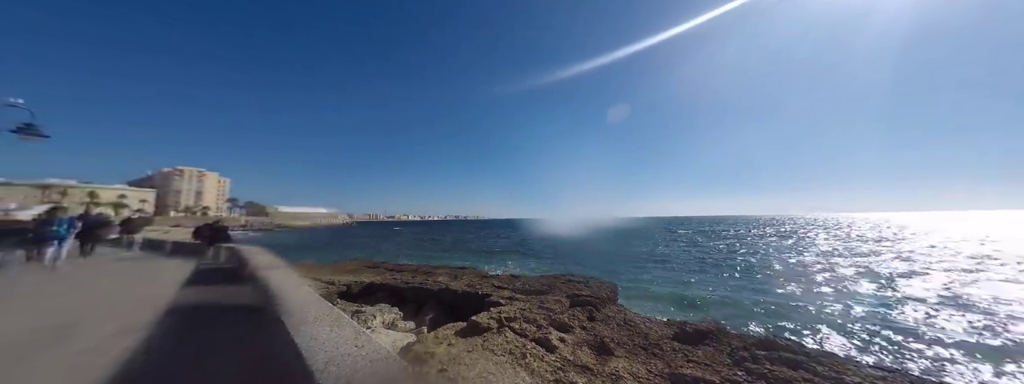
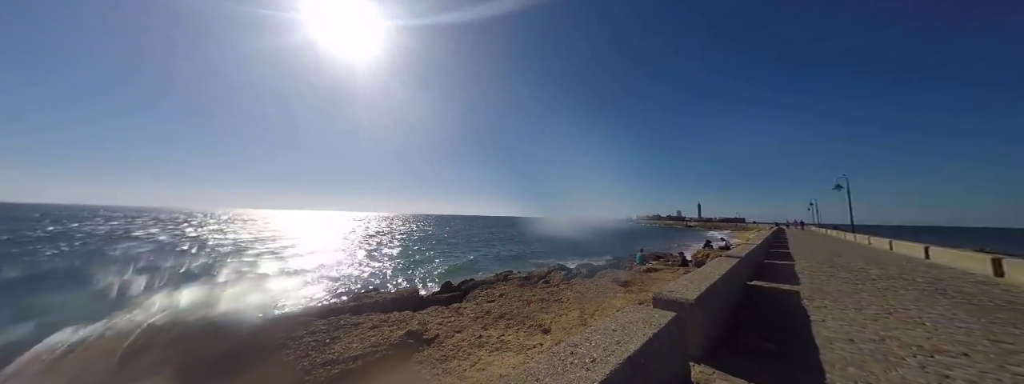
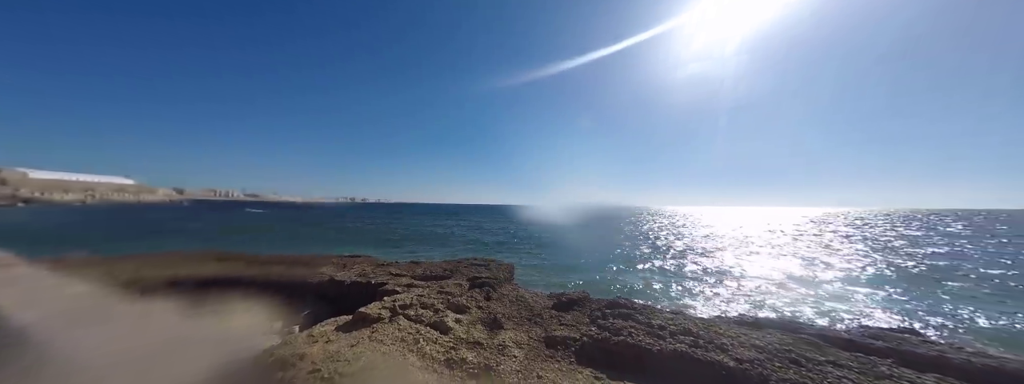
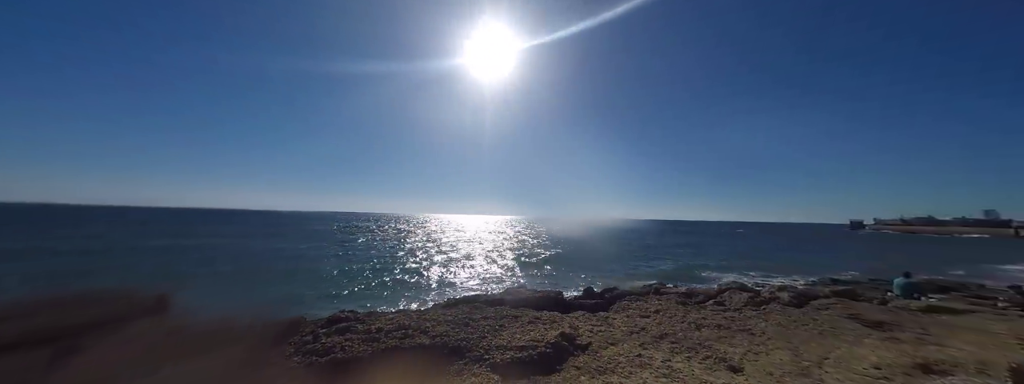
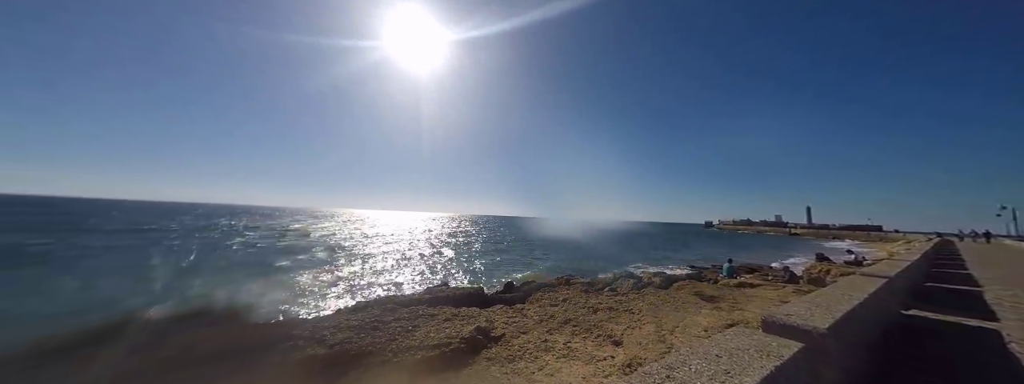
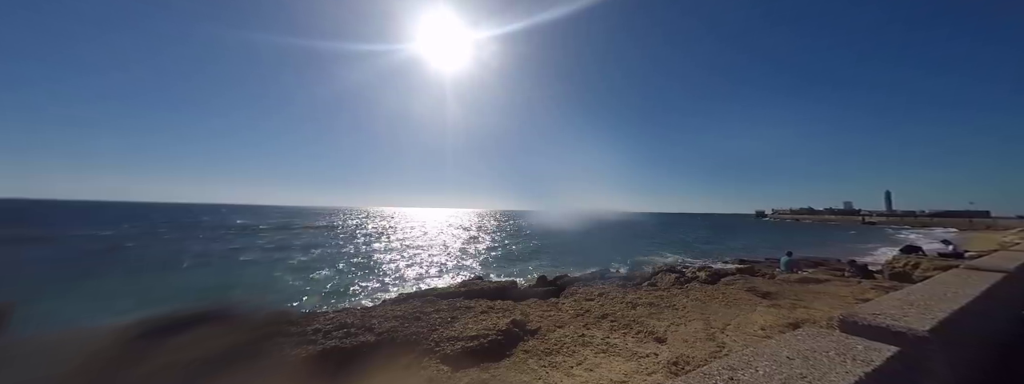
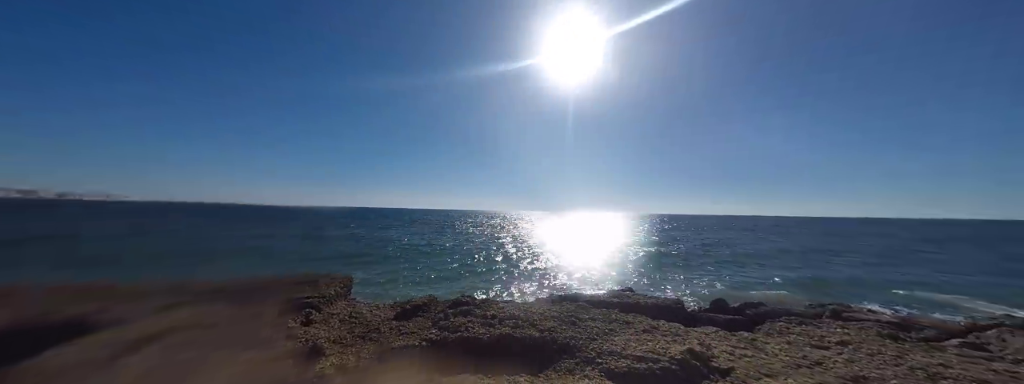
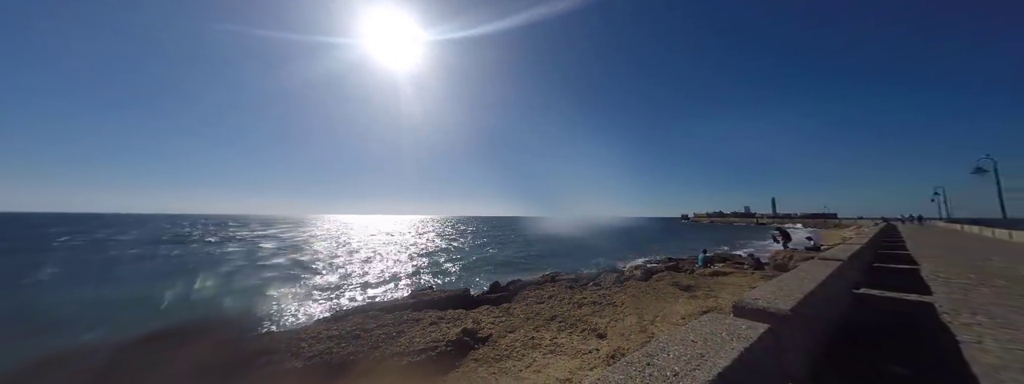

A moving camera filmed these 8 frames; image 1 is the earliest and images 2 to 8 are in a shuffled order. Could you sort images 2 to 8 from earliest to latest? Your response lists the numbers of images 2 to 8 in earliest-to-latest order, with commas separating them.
3, 7, 4, 8, 6, 2, 5
